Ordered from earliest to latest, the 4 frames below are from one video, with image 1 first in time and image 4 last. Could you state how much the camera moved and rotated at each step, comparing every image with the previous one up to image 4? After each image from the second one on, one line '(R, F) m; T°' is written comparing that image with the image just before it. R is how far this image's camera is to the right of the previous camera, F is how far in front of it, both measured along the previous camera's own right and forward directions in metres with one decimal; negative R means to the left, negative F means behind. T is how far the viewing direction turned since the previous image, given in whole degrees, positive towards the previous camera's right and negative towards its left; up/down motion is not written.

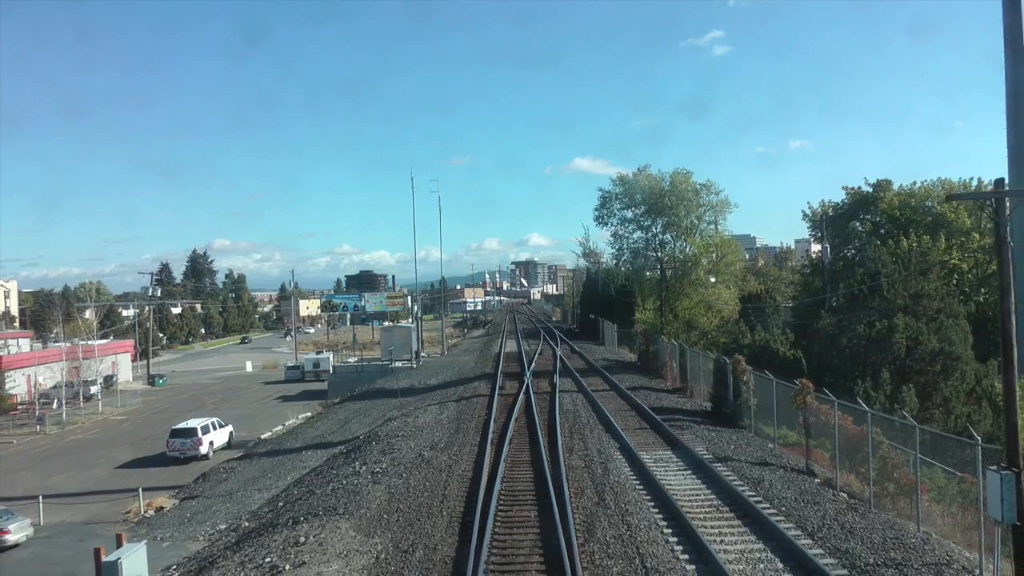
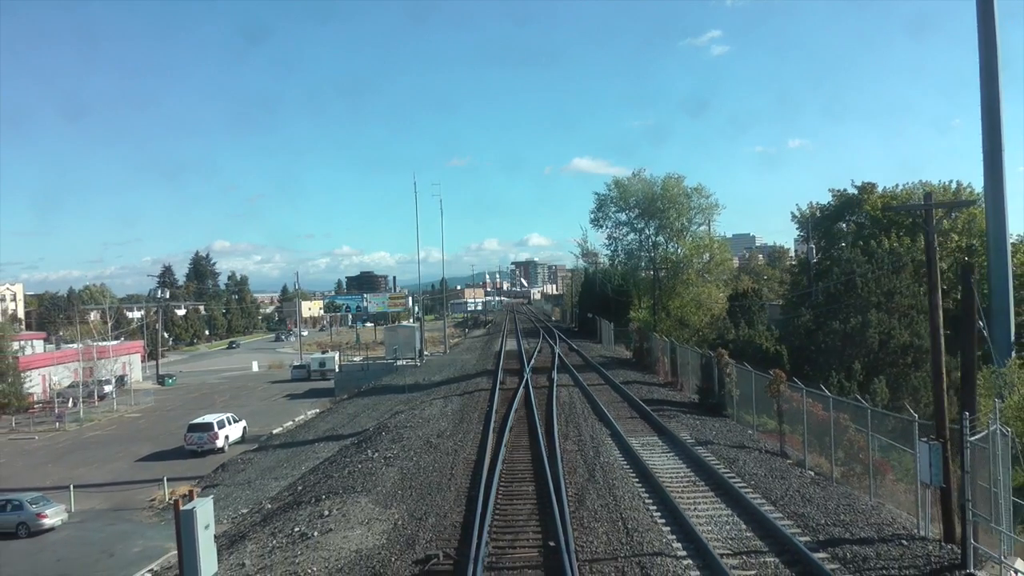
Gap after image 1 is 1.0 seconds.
(0.0, -1.6) m; 0°
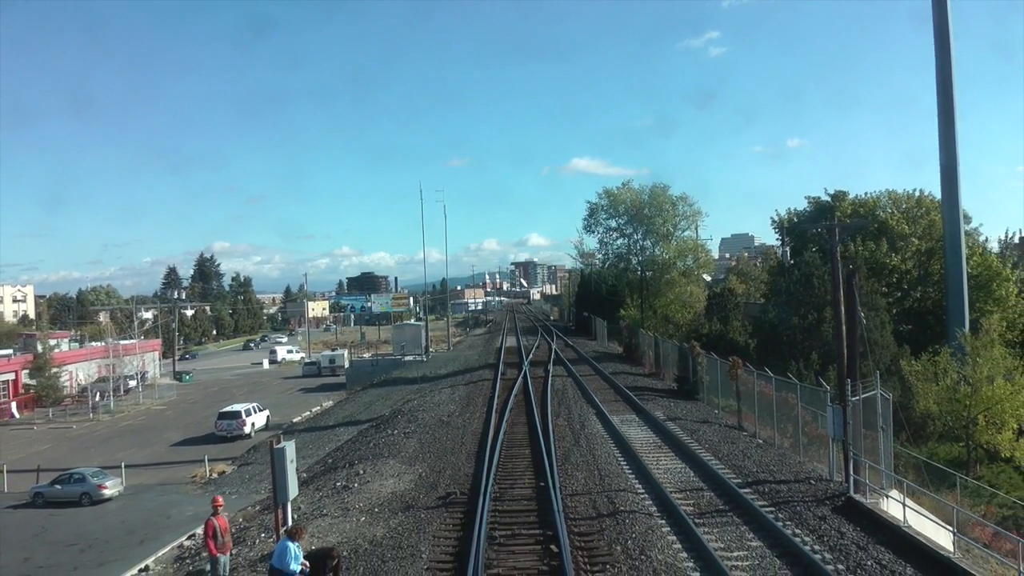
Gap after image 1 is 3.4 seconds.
(0.0, -3.4) m; 0°
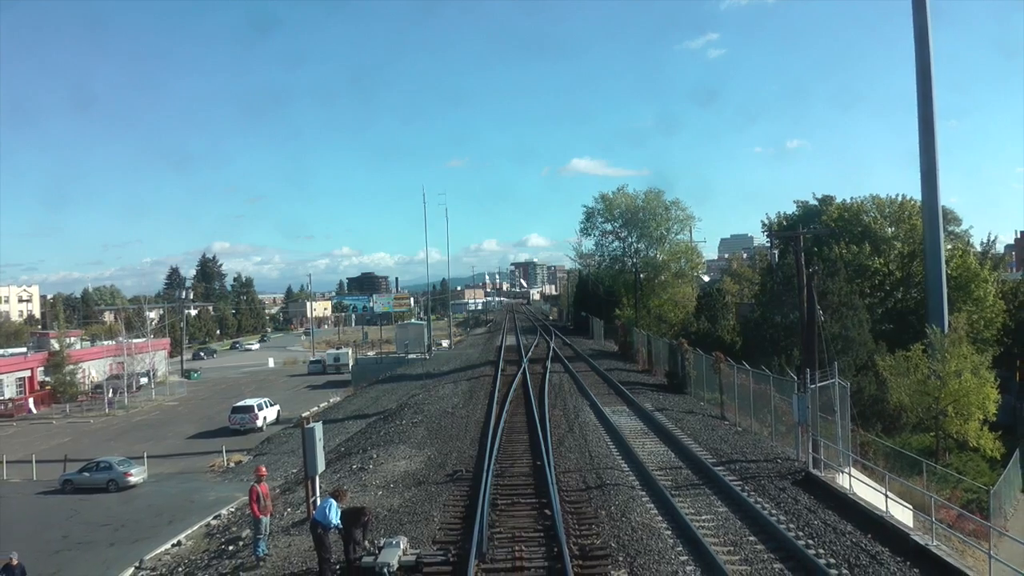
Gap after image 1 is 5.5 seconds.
(0.0, -1.8) m; 0°
